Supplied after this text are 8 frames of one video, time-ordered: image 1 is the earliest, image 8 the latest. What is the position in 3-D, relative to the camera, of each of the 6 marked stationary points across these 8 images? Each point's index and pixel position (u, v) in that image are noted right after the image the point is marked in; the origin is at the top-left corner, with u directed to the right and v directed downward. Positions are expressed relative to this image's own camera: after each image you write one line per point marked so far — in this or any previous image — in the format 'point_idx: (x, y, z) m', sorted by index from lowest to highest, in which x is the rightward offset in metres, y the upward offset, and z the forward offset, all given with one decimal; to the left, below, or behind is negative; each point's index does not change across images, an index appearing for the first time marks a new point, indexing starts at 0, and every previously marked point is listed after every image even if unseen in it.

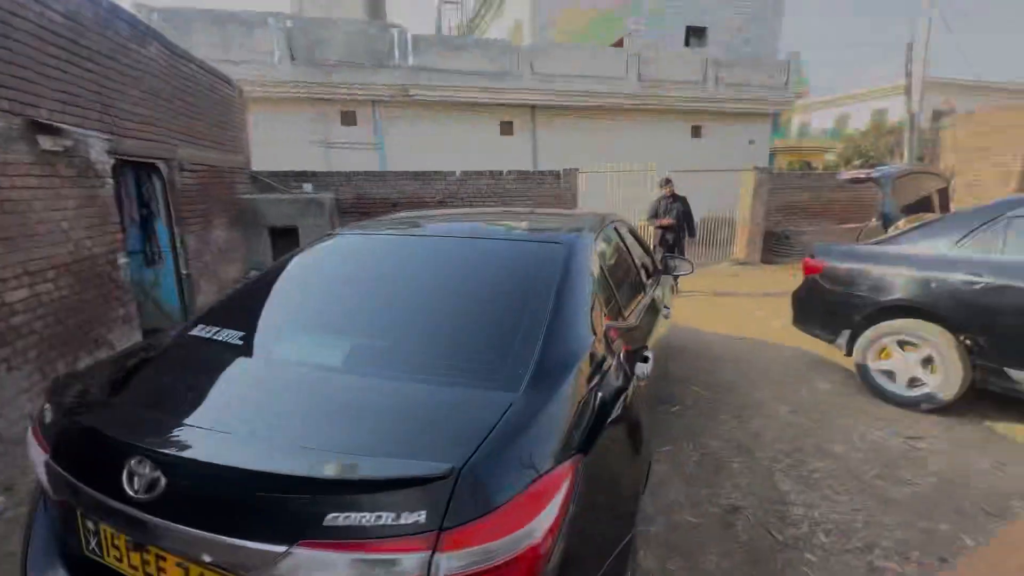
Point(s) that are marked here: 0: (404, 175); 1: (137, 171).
0: (-2.2, +2.3, +9.4) m
1: (-4.2, +1.3, +5.1) m
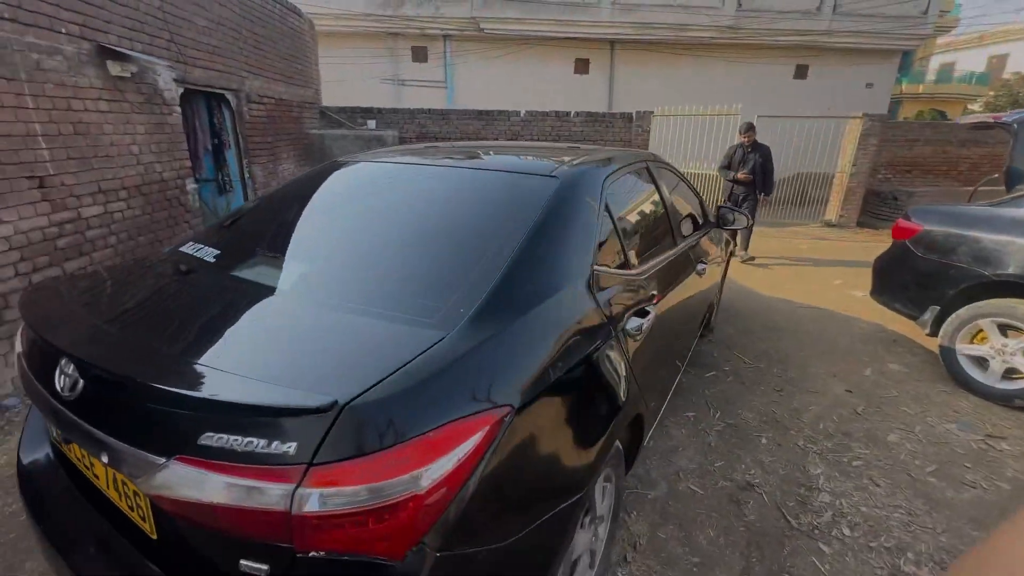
0: (-0.9, +3.5, +9.2) m
1: (-3.6, +2.2, +5.4) m
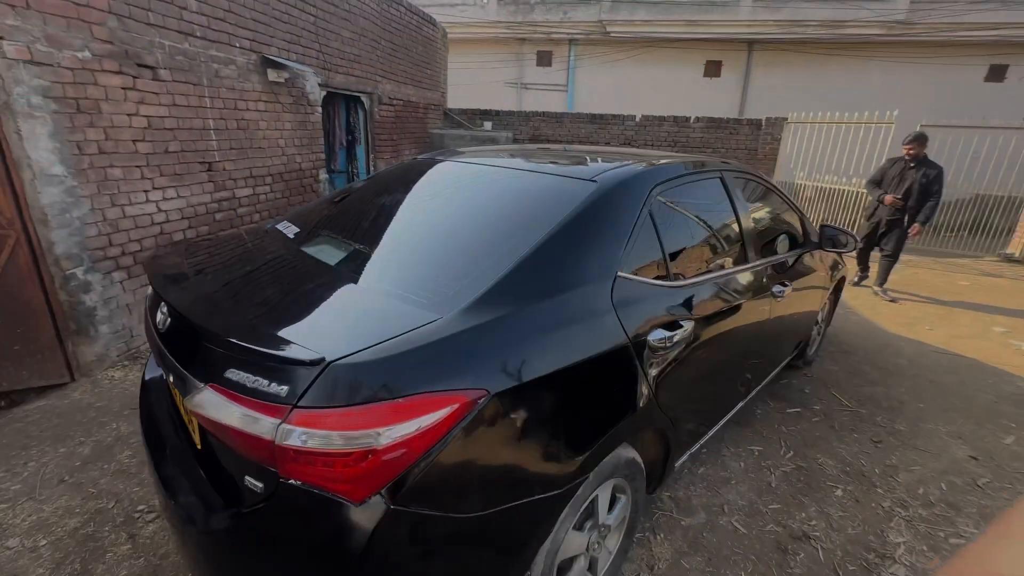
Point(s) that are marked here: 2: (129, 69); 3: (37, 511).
0: (+1.4, +3.4, +9.2) m
1: (-2.2, +2.5, +6.2) m
2: (-2.5, +1.5, +3.0) m
3: (-2.0, -1.0, +1.9) m
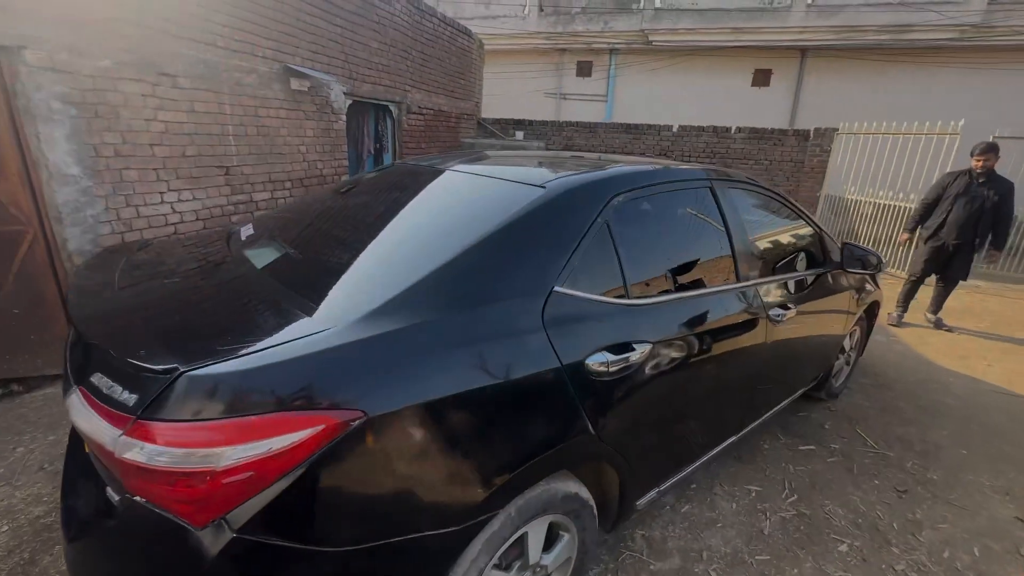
0: (+2.0, +3.2, +9.0) m
1: (-1.9, +2.5, +6.3) m
2: (-2.5, +1.5, +3.2) m
3: (-2.2, -0.9, +2.0) m
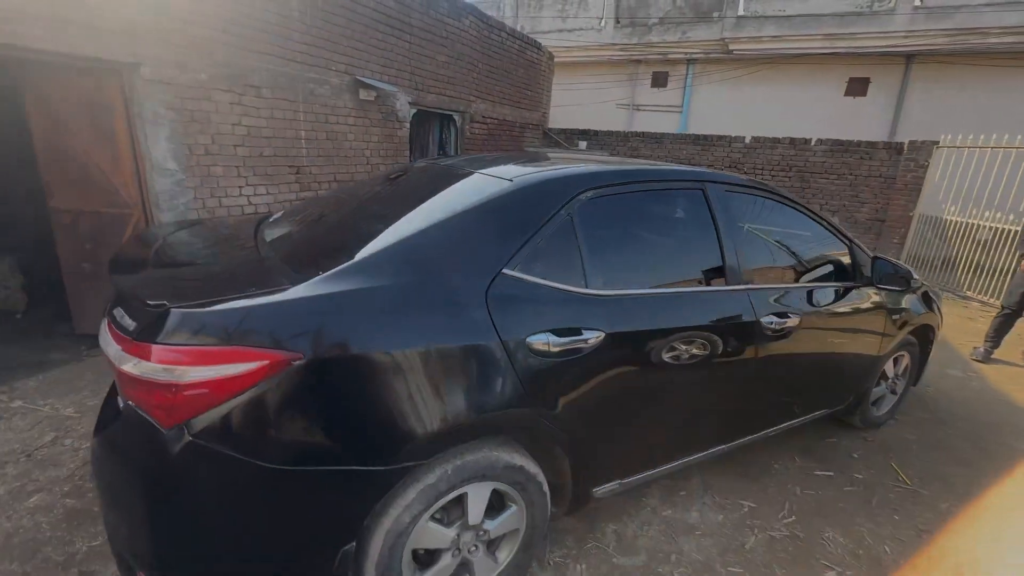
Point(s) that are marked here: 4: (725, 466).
0: (+3.3, +2.9, +8.8) m
1: (-1.1, +2.5, +6.8) m
2: (-2.3, +1.6, +3.8) m
3: (-2.3, -0.7, +2.5) m
4: (+1.2, -1.0, +2.5) m
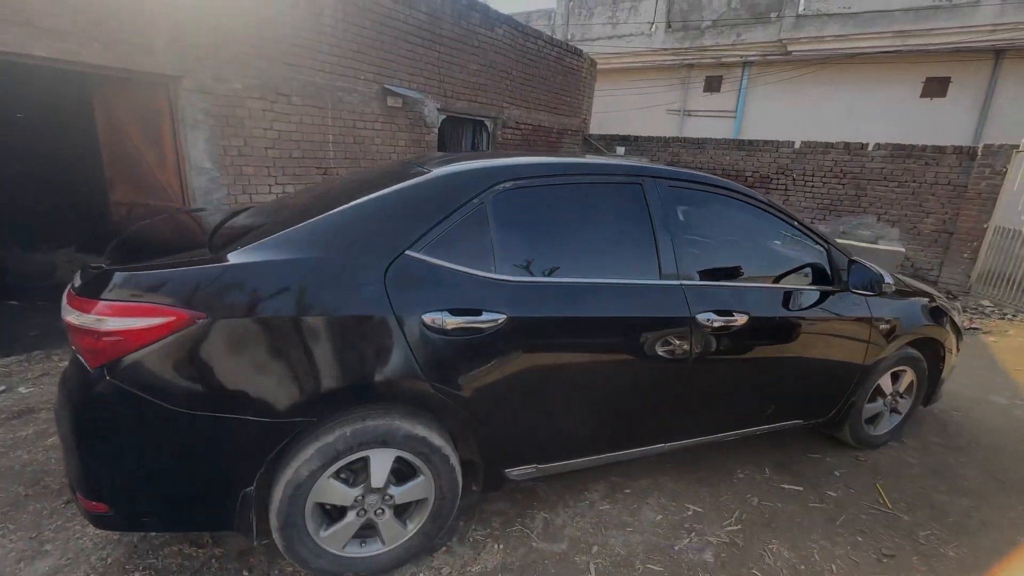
0: (+4.0, +2.7, +8.4) m
1: (-0.6, +2.5, +7.0) m
2: (-2.2, +1.7, +4.2) m
3: (-2.5, -0.6, +2.9) m
4: (+0.9, -1.0, +2.5) m
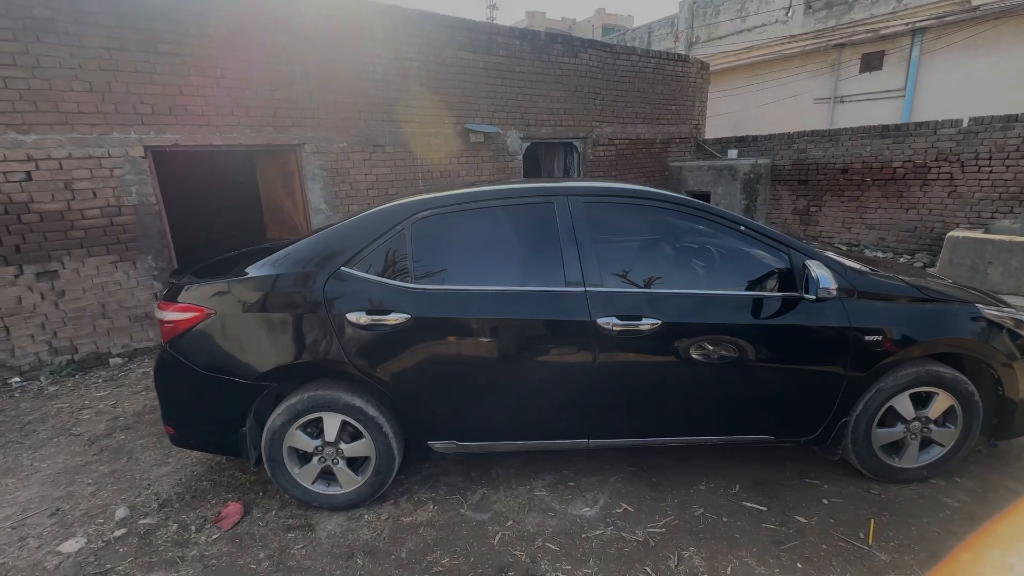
0: (+5.6, +2.5, +7.2) m
1: (+0.8, +2.3, +7.4) m
2: (-1.7, +1.6, +5.3) m
3: (-2.4, -0.7, +4.1) m
4: (+0.7, -1.0, +2.5) m
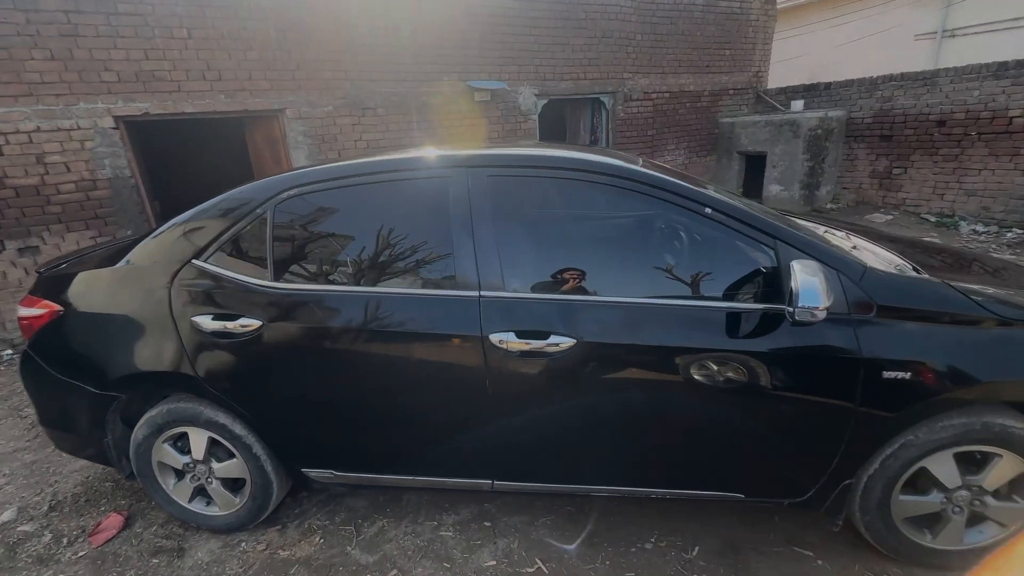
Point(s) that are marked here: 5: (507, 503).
0: (+5.8, +2.7, +5.7) m
1: (+1.1, +2.7, +6.6) m
2: (-1.7, +1.9, +4.9) m
3: (-2.5, -0.5, +4.0) m
4: (+0.3, -1.0, +2.0) m
5: (0.0, -1.0, +2.1) m
